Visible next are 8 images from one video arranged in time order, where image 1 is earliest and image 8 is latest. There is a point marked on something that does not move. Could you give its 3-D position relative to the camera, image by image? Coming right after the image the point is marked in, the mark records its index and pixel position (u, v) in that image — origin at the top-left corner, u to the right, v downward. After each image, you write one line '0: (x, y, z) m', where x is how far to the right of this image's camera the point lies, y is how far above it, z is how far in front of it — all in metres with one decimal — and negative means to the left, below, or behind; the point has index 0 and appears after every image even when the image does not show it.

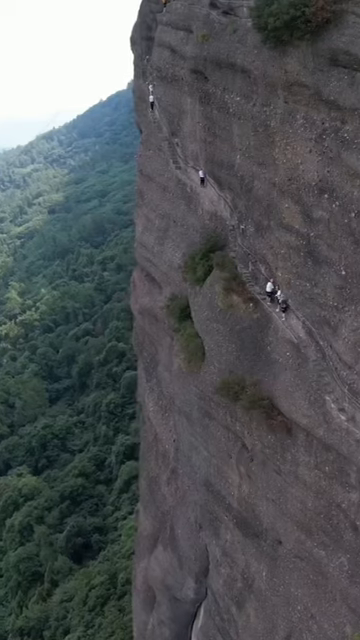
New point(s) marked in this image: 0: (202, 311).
0: (+0.3, +0.1, +11.0) m
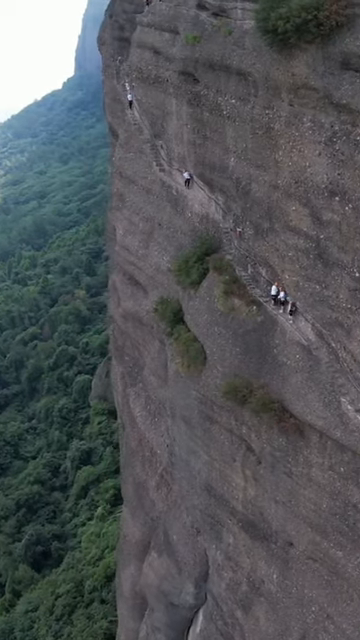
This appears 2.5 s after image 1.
0: (+0.3, +0.1, +10.9) m
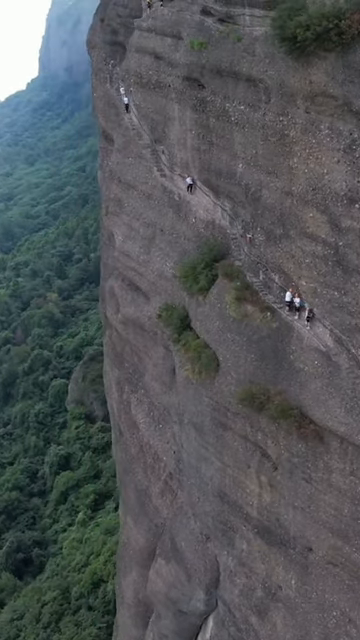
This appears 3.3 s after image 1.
0: (+0.5, 0.0, +10.9) m
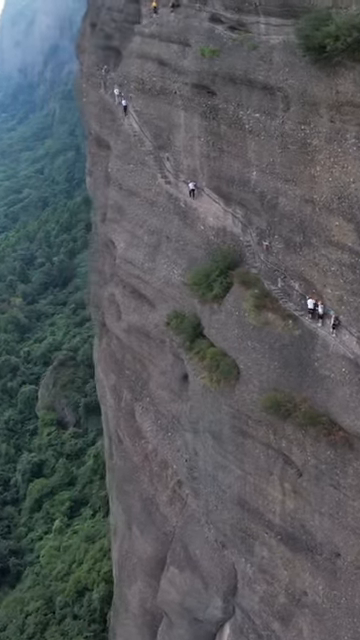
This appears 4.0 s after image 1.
0: (+0.7, -0.1, +10.9) m
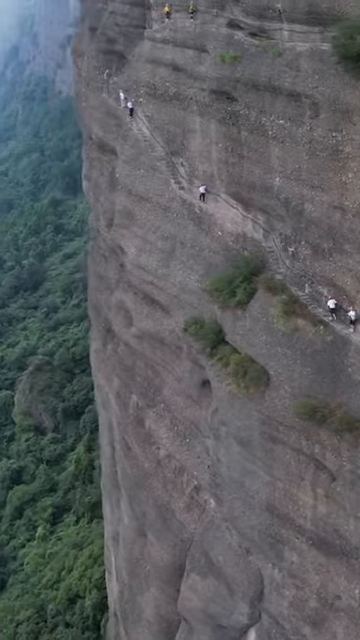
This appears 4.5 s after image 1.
0: (+1.1, -0.2, +10.9) m
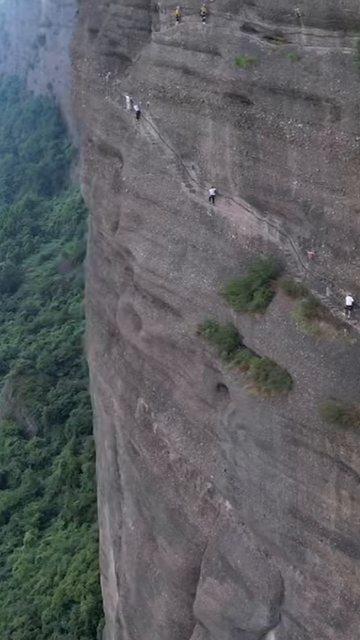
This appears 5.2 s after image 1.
0: (+1.4, -0.3, +10.9) m
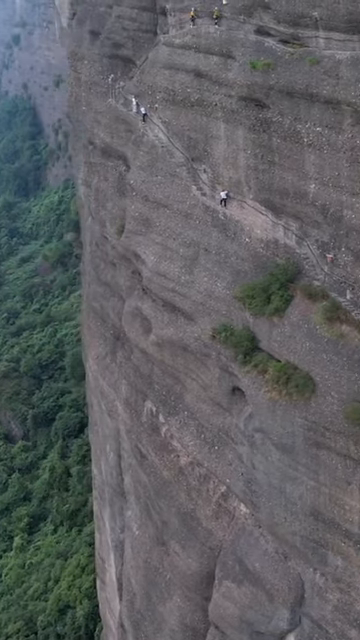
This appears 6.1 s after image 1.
0: (+1.6, -0.3, +11.0) m
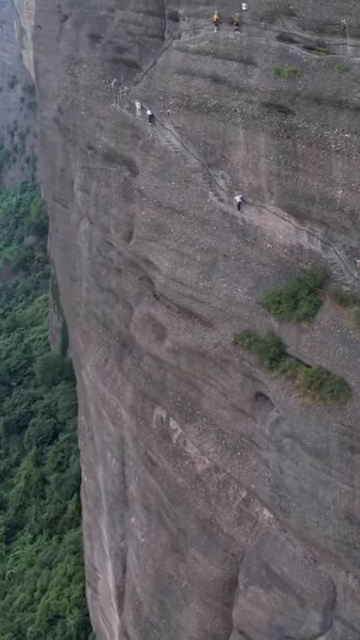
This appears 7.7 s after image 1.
0: (+2.1, -0.4, +11.0) m
